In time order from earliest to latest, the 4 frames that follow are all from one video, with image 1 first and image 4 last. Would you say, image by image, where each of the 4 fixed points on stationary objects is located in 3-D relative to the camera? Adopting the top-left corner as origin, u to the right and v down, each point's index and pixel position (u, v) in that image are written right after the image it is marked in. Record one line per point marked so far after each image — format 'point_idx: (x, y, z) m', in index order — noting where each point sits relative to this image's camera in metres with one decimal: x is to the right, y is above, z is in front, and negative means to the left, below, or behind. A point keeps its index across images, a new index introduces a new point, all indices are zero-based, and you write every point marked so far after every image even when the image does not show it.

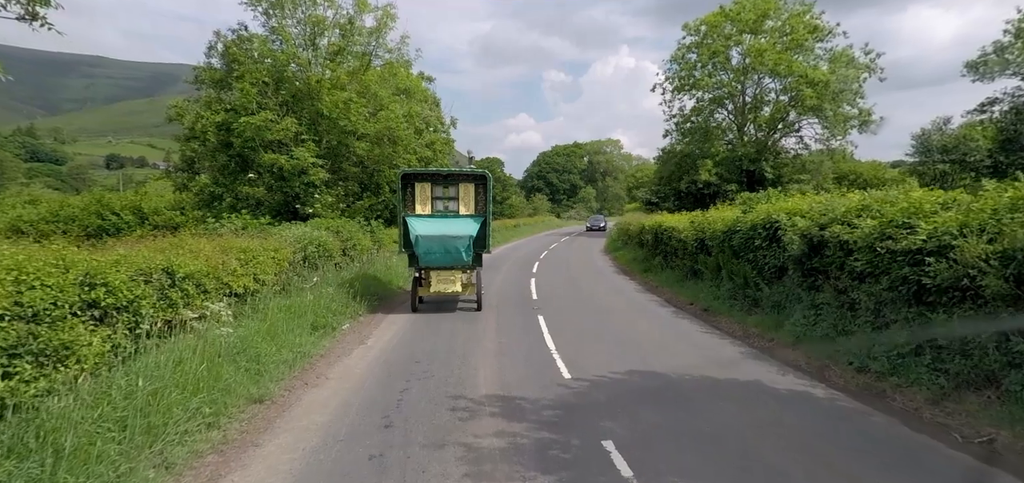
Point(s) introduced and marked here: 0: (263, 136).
0: (-7.4, +3.2, +17.4) m
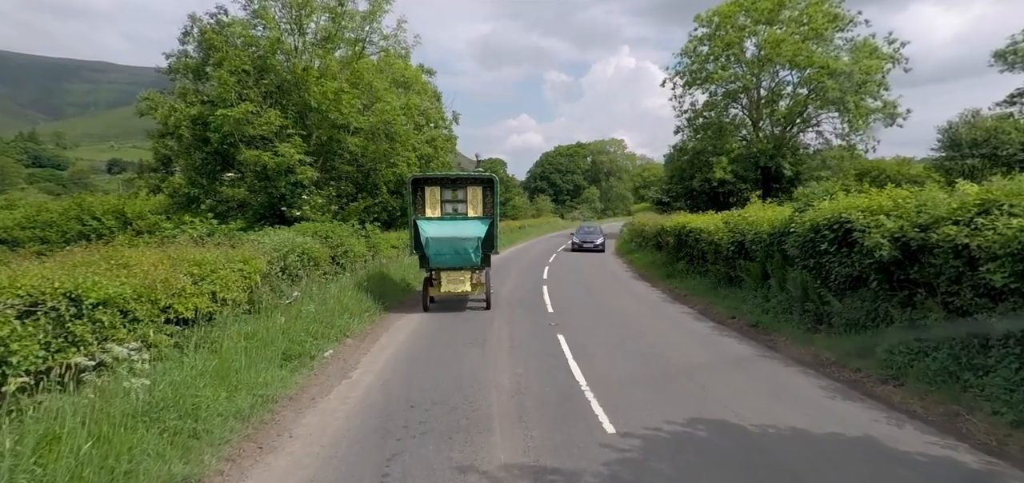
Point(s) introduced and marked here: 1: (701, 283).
0: (-7.2, +3.0, +15.6) m
1: (+5.2, -1.1, +16.0) m
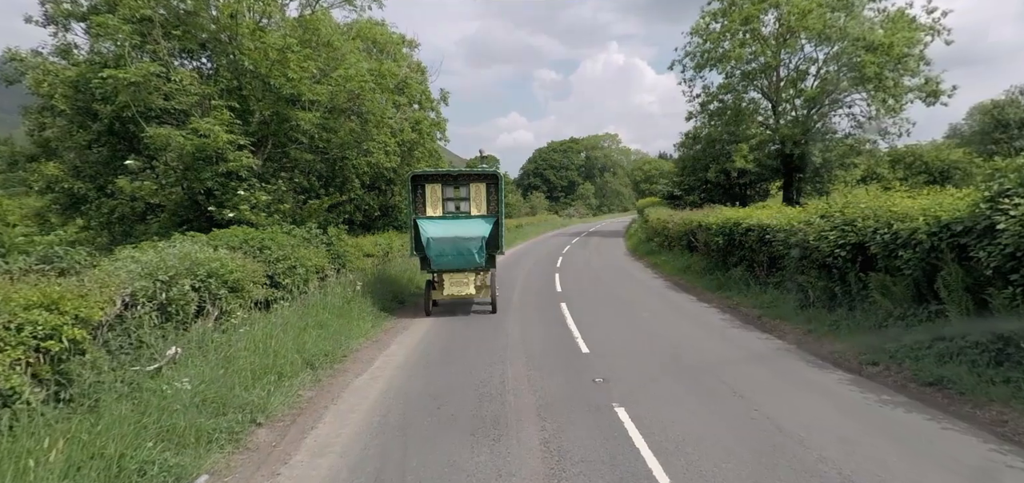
0: (-7.0, +2.7, +11.3) m
1: (+5.4, -1.2, +11.9) m
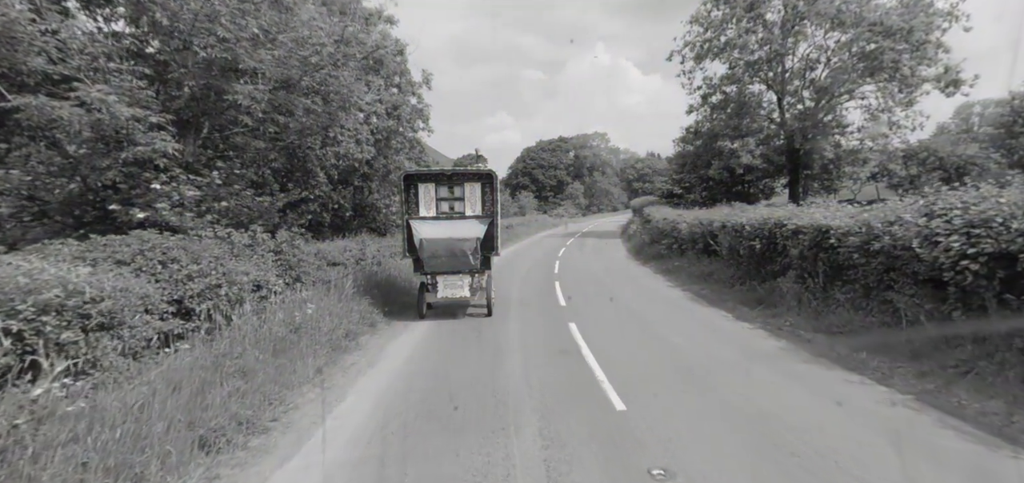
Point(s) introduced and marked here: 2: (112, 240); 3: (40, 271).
0: (-7.1, +2.6, +8.4) m
1: (+5.4, -1.3, +9.2) m
2: (-5.2, 0.0, +7.5) m
3: (-4.4, -0.3, +5.4) m
